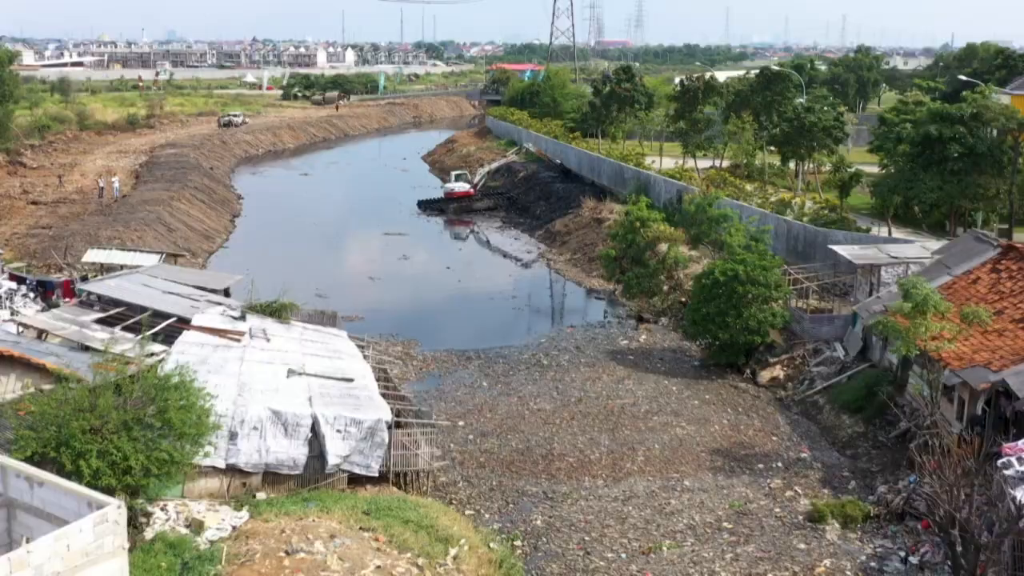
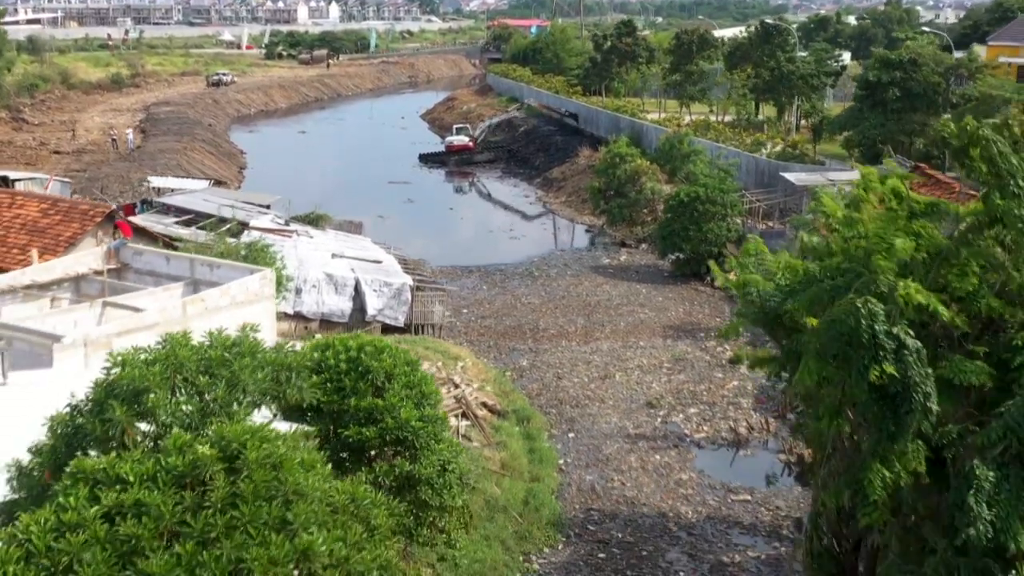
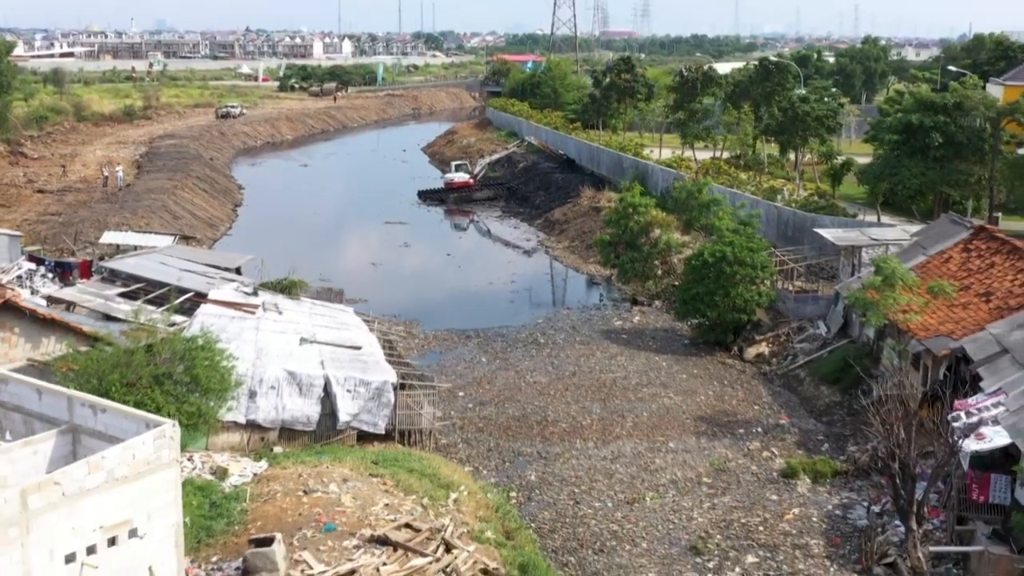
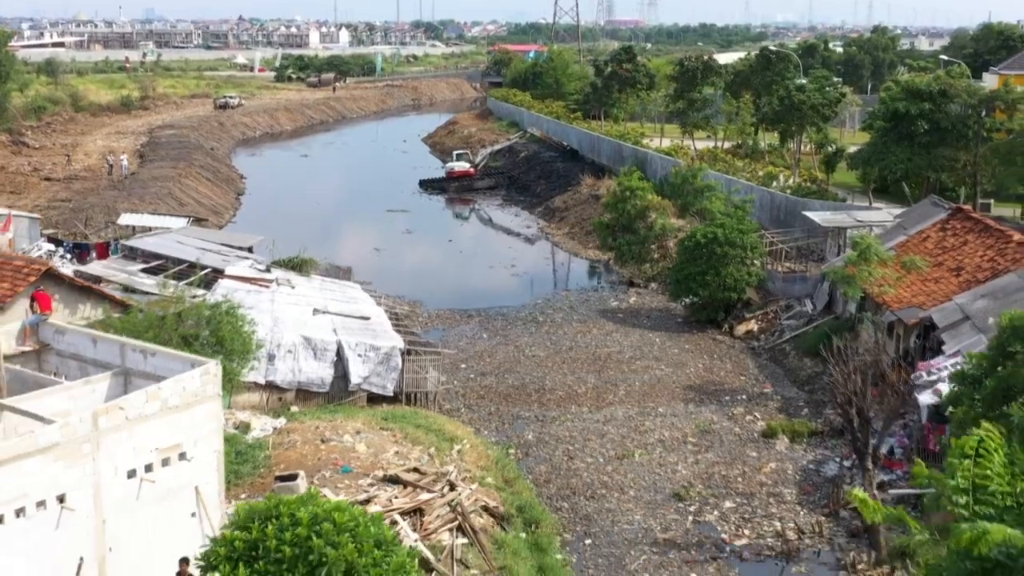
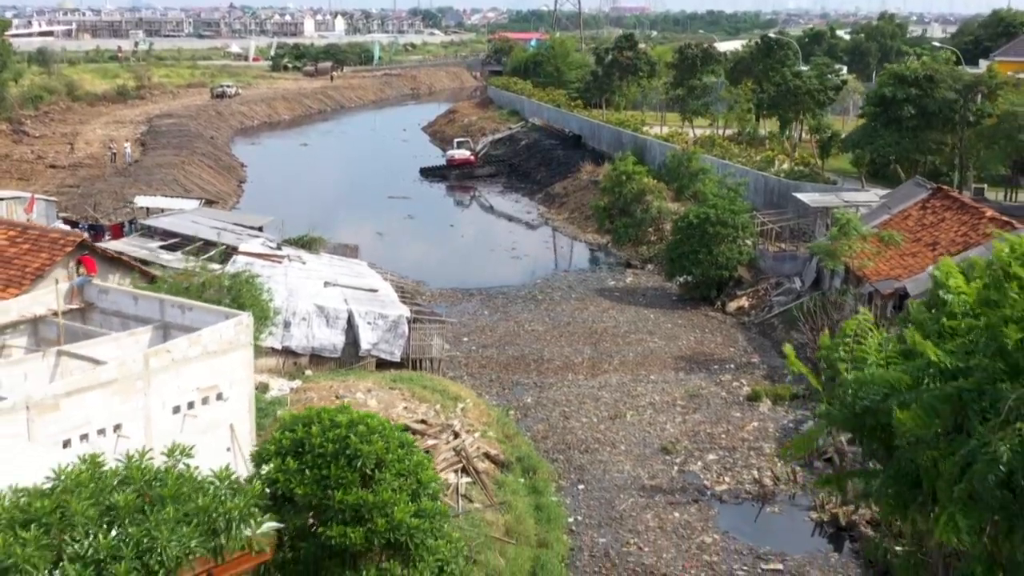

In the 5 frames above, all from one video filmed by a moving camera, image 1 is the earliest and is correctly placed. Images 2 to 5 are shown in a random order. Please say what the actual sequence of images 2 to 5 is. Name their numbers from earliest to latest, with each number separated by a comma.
3, 4, 5, 2
